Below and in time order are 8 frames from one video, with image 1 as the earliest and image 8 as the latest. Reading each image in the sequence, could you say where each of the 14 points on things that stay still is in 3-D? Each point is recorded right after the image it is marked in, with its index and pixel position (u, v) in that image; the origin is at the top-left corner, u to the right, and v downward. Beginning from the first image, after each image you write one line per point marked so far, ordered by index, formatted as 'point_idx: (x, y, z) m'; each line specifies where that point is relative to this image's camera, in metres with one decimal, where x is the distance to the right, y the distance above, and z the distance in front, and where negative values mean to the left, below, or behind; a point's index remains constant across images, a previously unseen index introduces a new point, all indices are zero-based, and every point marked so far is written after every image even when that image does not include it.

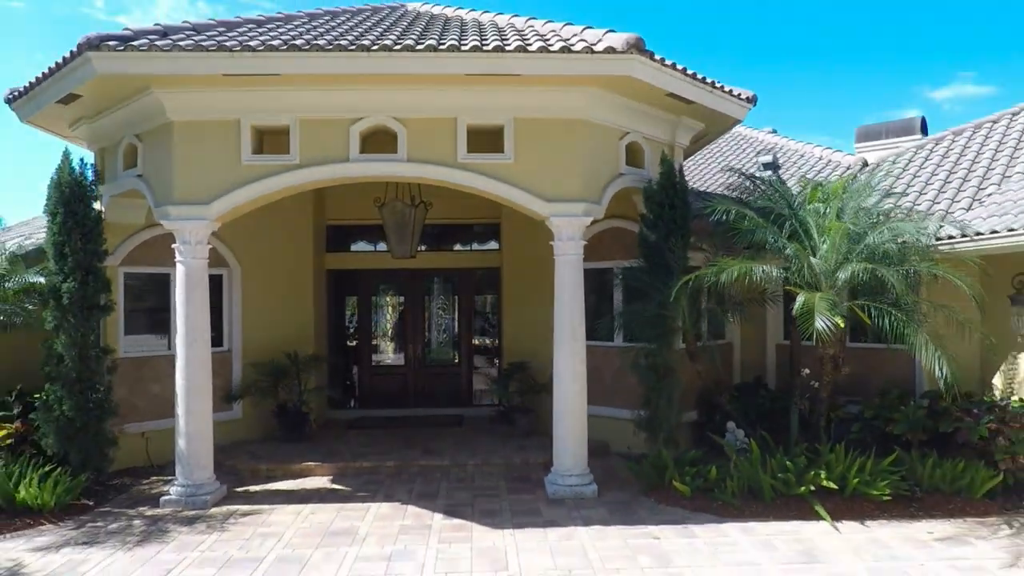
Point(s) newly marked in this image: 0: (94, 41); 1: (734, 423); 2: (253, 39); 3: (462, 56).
0: (-4.7, +2.8, +7.8) m
1: (+3.1, -1.8, +9.5) m
2: (-3.2, +3.0, +8.4) m
3: (-0.6, +2.6, +7.9) m
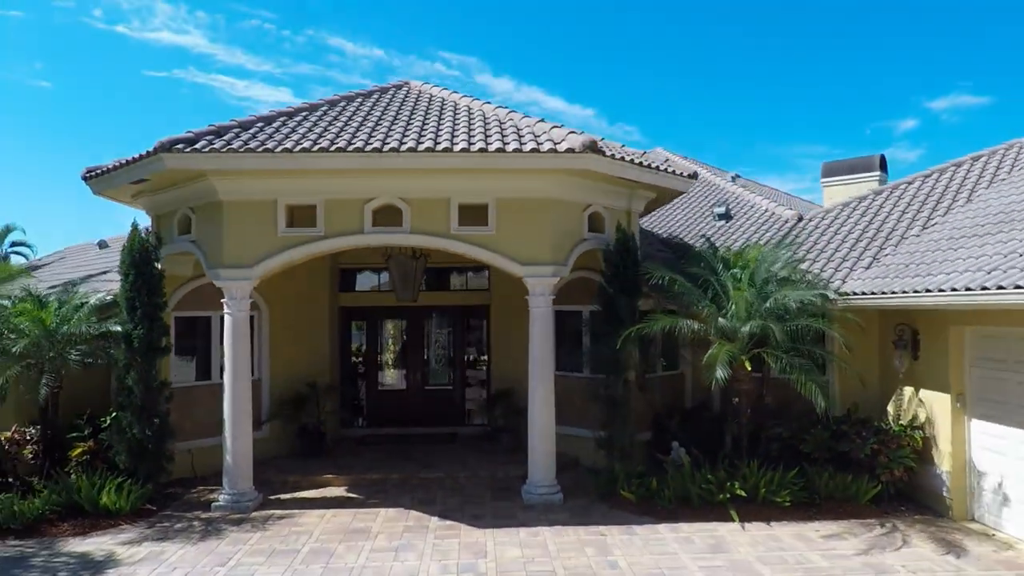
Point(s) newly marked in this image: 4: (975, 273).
0: (-5.0, +2.0, +10.0) m
1: (+2.8, -2.6, +11.6) m
2: (-3.4, +2.3, +10.5) m
3: (-0.8, +1.9, +10.1) m
4: (+5.8, +0.2, +8.6) m
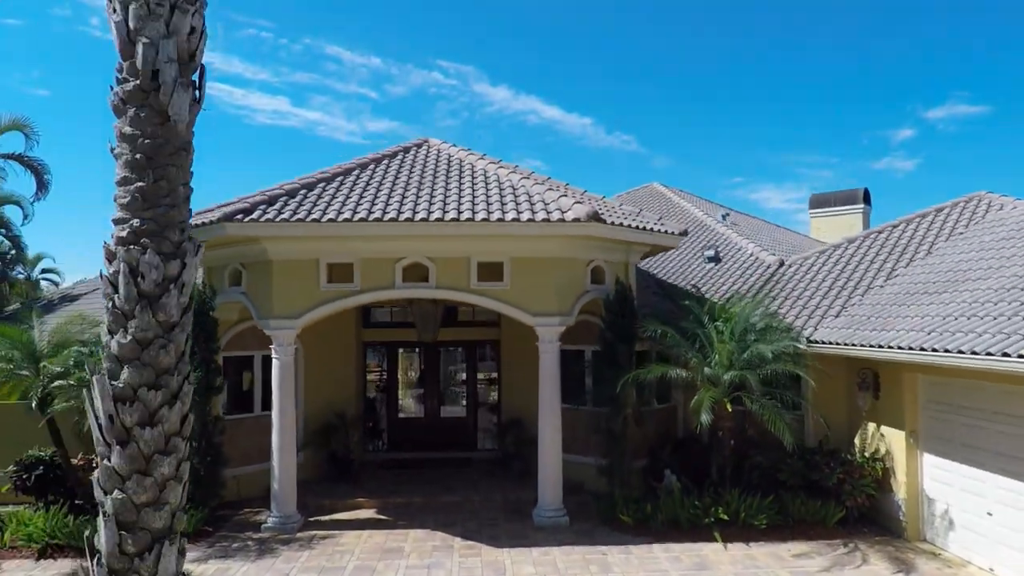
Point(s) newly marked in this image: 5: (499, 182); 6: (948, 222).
0: (-4.7, +1.2, +11.5) m
1: (+3.0, -3.4, +13.1) m
2: (-3.2, +1.4, +12.1) m
3: (-0.6, +1.1, +11.6) m
4: (+6.0, -0.7, +10.2) m
5: (-0.2, +2.1, +13.6) m
6: (+9.9, +1.5, +15.7) m
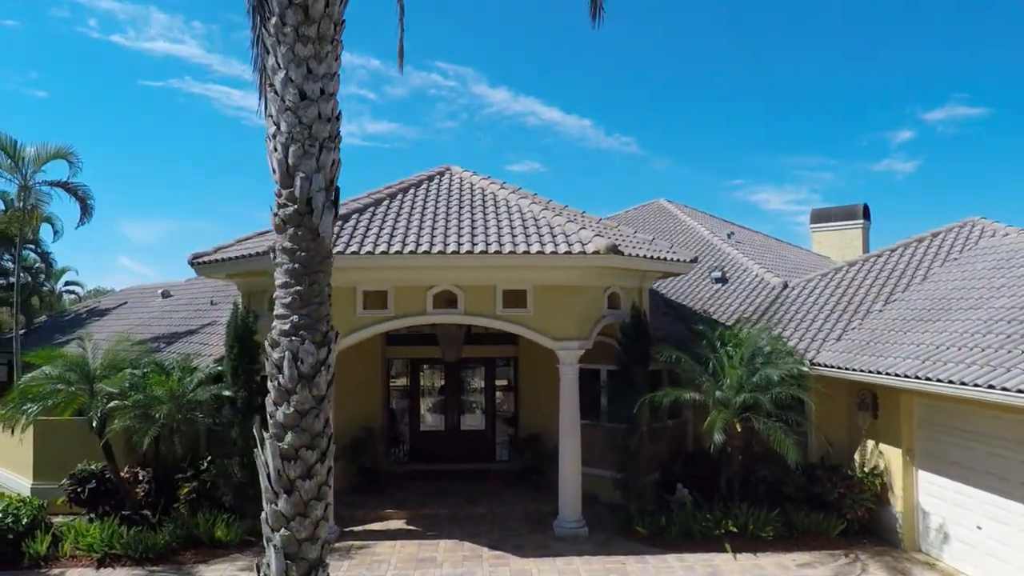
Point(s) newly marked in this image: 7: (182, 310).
0: (-4.3, +0.7, +12.4) m
1: (+3.4, -3.9, +13.9) m
2: (-2.8, +1.0, +13.0) m
3: (-0.2, +0.6, +12.5) m
4: (+6.4, -1.2, +11.1) m
5: (+0.2, +1.6, +14.5) m
6: (+10.3, +1.0, +16.6) m
7: (-9.4, -0.6, +19.7) m
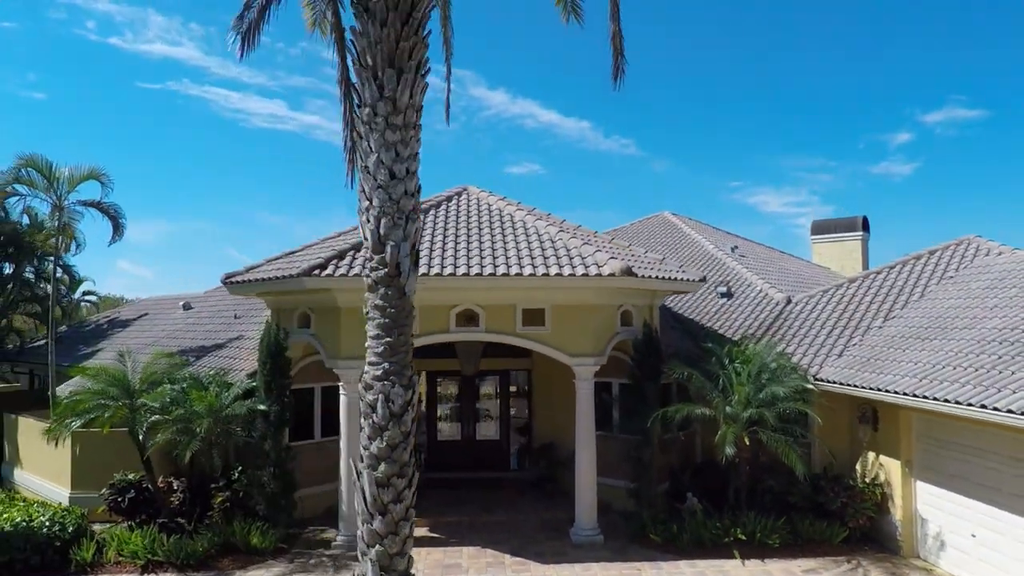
0: (-3.9, +0.3, +13.1) m
1: (+3.8, -4.3, +14.6) m
2: (-2.4, +0.6, +13.7) m
3: (+0.2, +0.2, +13.2) m
4: (+6.8, -1.5, +11.8) m
5: (+0.6, +1.2, +15.2) m
6: (+10.7, +0.6, +17.3) m
7: (-9.0, -1.0, +20.4) m
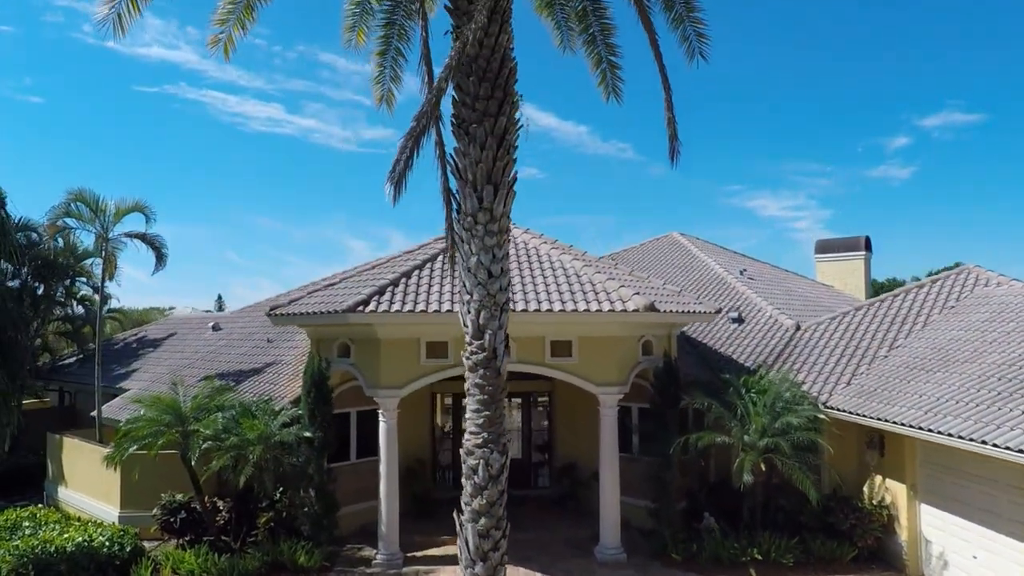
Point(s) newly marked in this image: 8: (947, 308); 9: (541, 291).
0: (-3.3, -0.4, +14.0) m
1: (+4.4, -5.0, +15.5) m
2: (-1.8, -0.1, +14.6) m
3: (+0.8, -0.5, +14.1) m
4: (+7.4, -2.2, +12.7) m
5: (+1.2, +0.5, +16.1) m
6: (+11.3, -0.2, +18.2) m
7: (-8.4, -1.8, +21.3) m
8: (+11.0, -0.5, +17.4) m
9: (+0.6, -0.1, +14.8) m
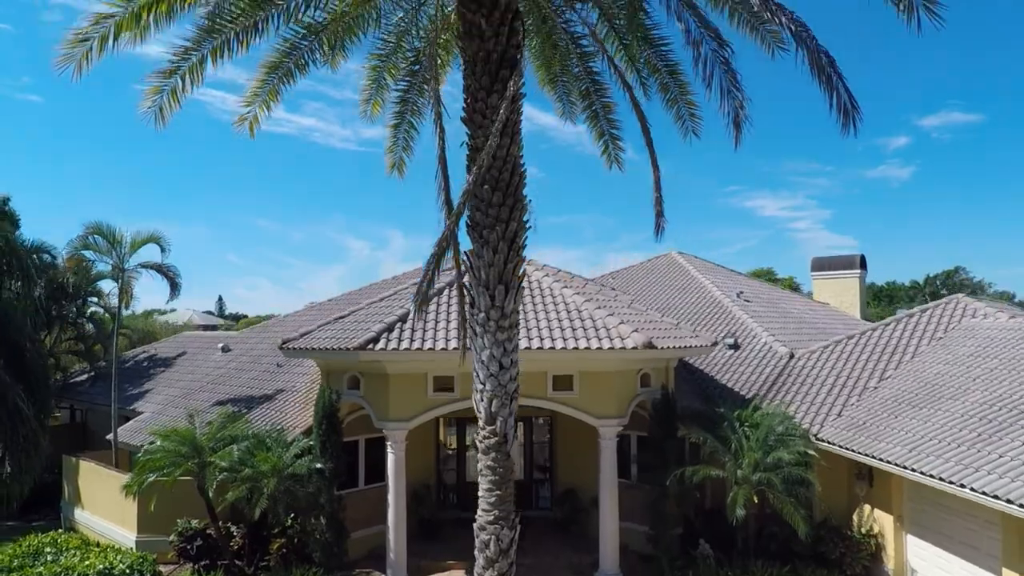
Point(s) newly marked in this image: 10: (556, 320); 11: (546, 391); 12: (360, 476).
0: (-3.2, -1.2, +14.6) m
1: (+4.5, -5.9, +16.1) m
2: (-1.7, -0.9, +15.2) m
3: (+0.9, -1.3, +14.7) m
4: (+7.5, -3.1, +13.3) m
5: (+1.3, -0.4, +16.7) m
6: (+11.4, -1.0, +18.8) m
7: (-8.3, -2.6, +21.9) m
8: (+11.0, -1.3, +18.1) m
9: (+0.7, -0.9, +15.4) m
10: (+1.0, -0.7, +15.9) m
11: (+0.8, -2.3, +15.4) m
12: (-3.8, -4.7, +17.1) m
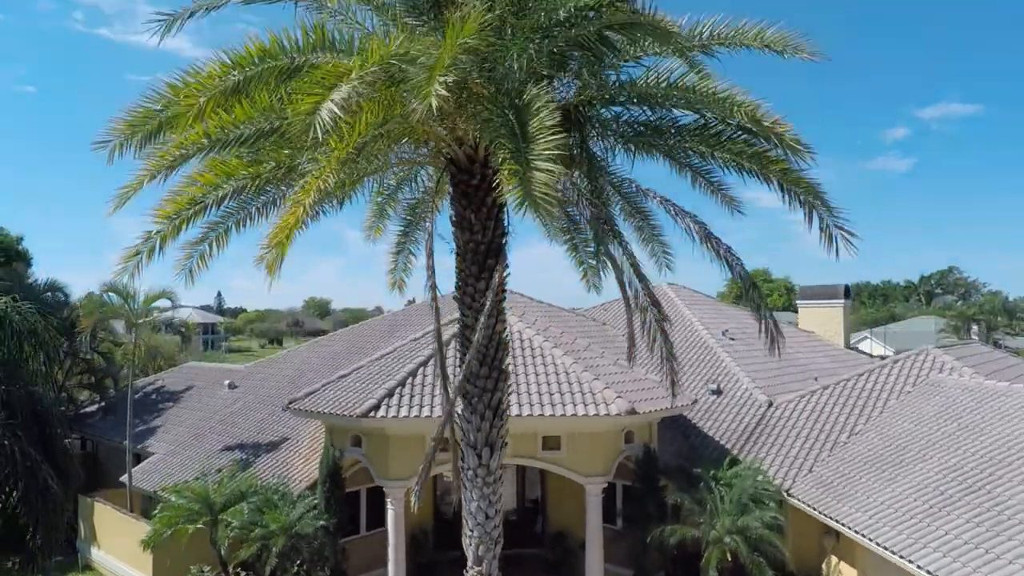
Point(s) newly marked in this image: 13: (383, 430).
0: (-3.4, -2.7, +15.6) m
1: (+4.3, -7.4, +17.3) m
2: (-1.9, -2.5, +16.2) m
3: (+0.7, -2.9, +15.8) m
4: (+7.3, -4.7, +14.4) m
5: (+1.1, -1.9, +17.8) m
6: (+11.2, -2.6, +19.9) m
7: (-8.5, -4.0, +22.9) m
8: (+10.9, -2.9, +19.1) m
9: (+0.5, -2.5, +16.5) m
10: (+0.8, -2.3, +16.9) m
11: (+0.6, -3.9, +16.5) m
12: (-3.9, -6.2, +18.2) m
13: (-3.0, -3.3, +16.2) m
